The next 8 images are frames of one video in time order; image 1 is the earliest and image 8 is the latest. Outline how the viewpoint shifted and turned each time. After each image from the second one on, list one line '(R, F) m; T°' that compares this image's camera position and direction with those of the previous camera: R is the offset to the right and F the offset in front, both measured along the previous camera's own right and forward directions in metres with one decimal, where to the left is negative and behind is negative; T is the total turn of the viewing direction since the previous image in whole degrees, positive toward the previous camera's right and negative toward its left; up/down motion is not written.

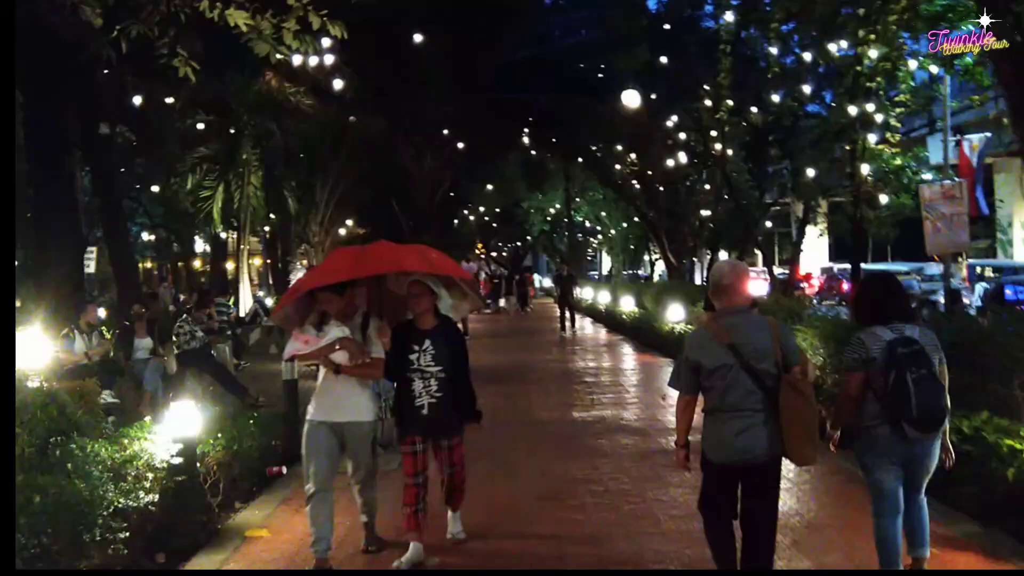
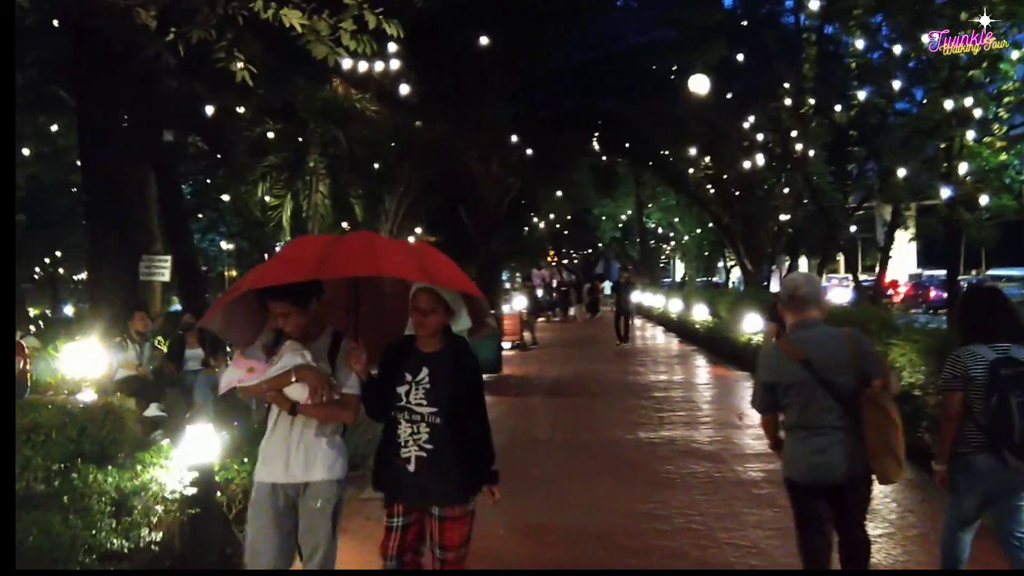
(+0.1, +0.7) m; -5°
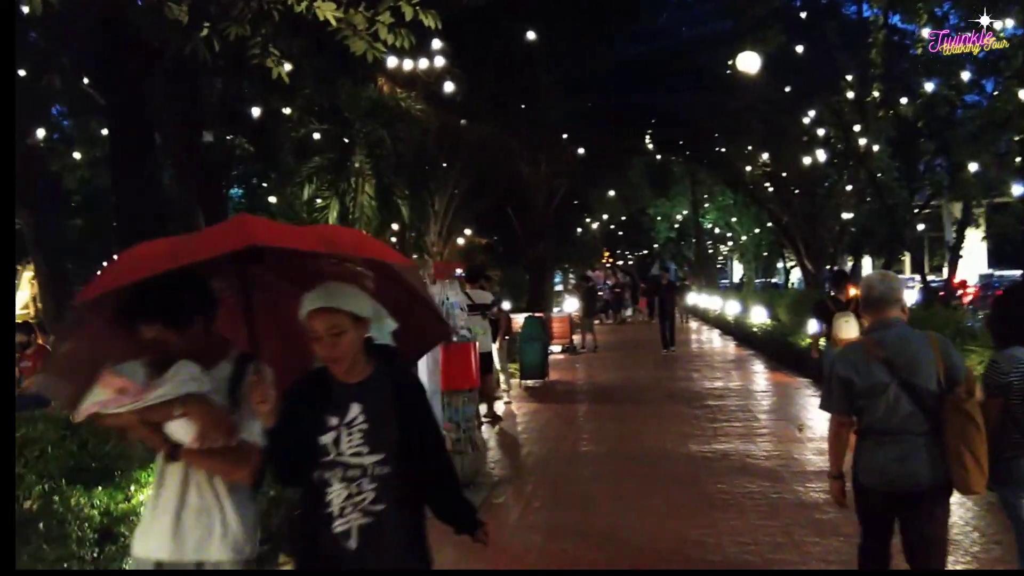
(+0.2, +0.6) m; -4°
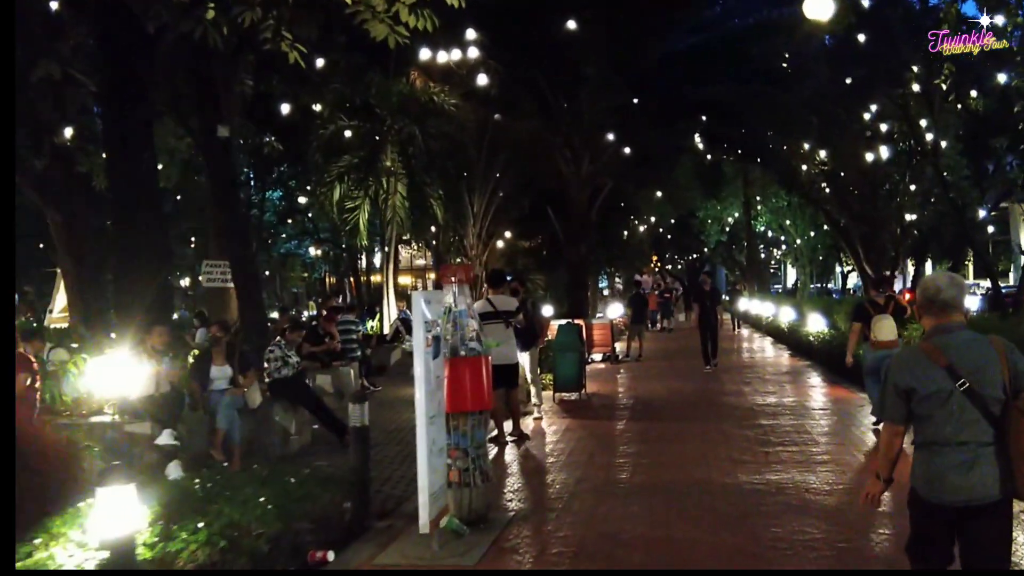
(+0.3, +1.2) m; -3°
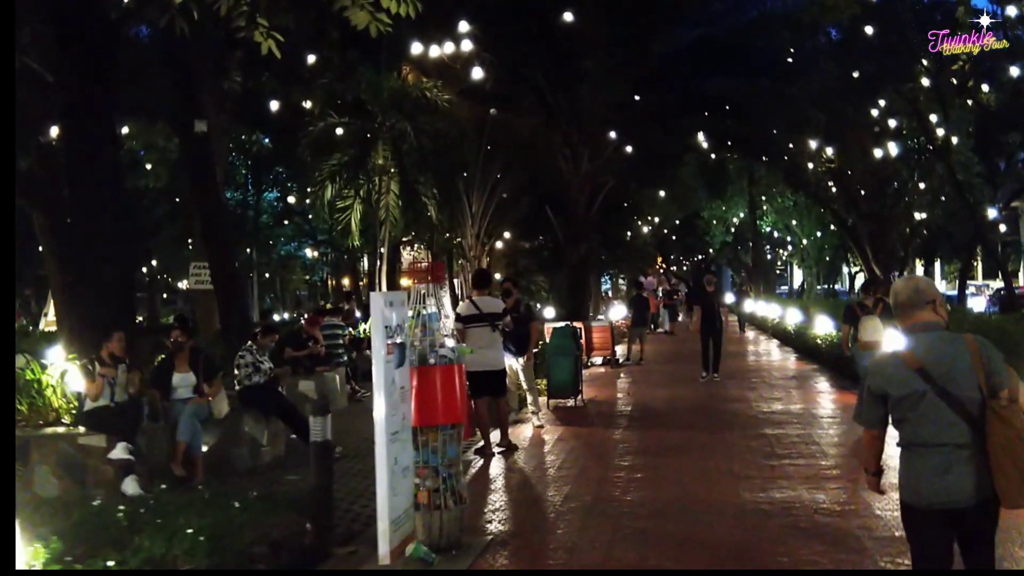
(+0.2, +0.7) m; 0°
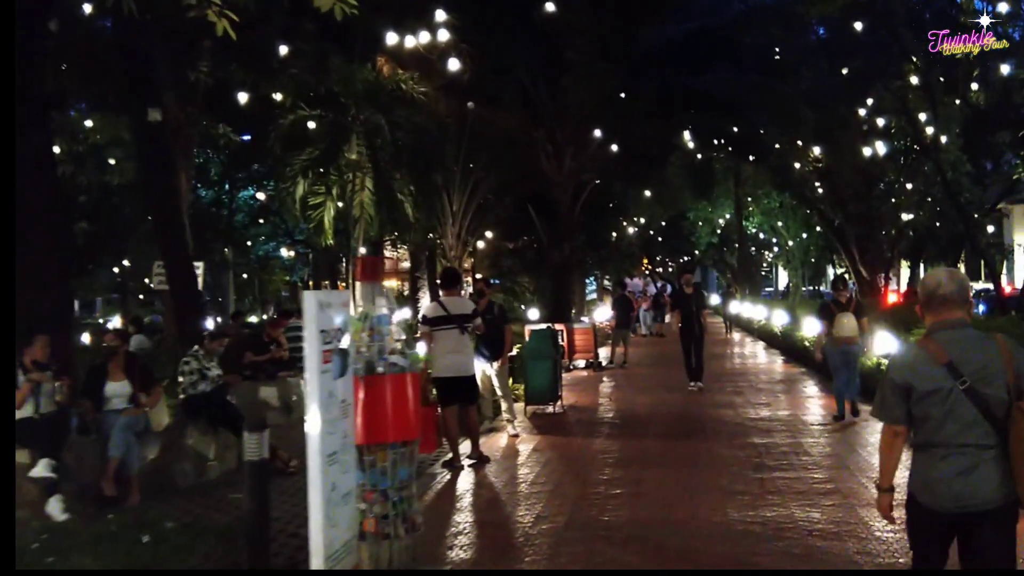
(+0.2, +0.8) m; +1°
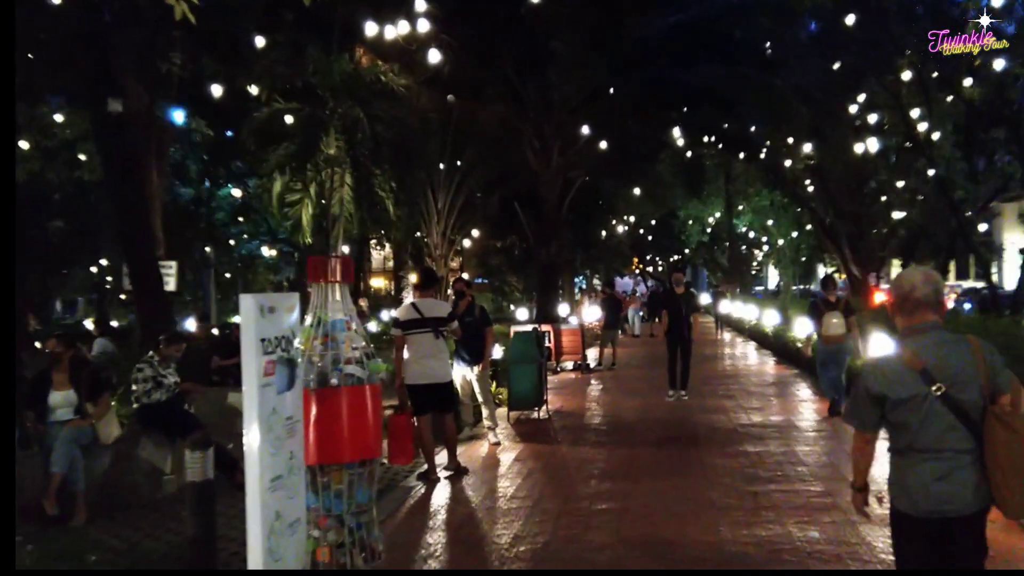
(+0.1, +0.6) m; +1°
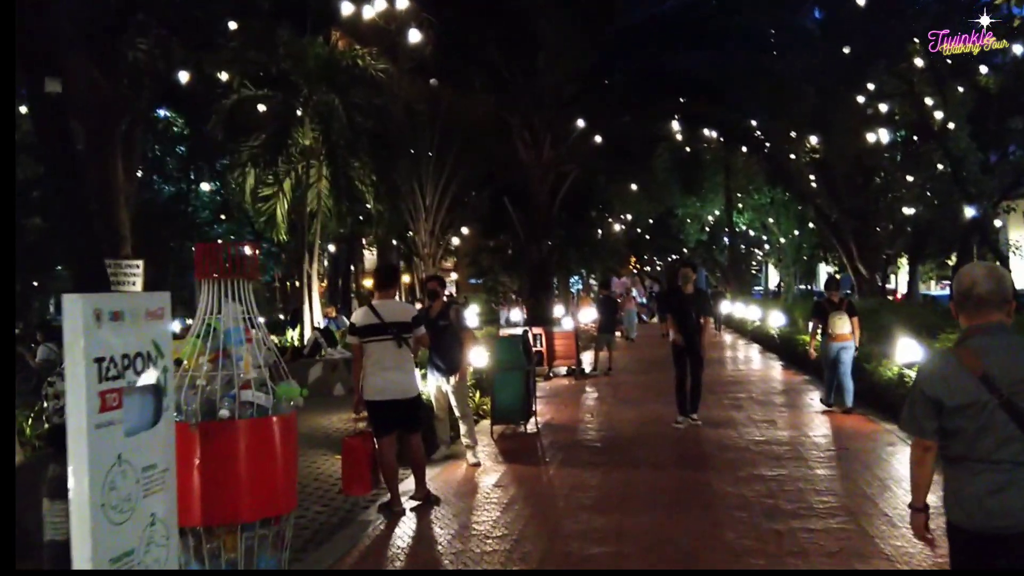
(+0.2, +1.3) m; 0°
